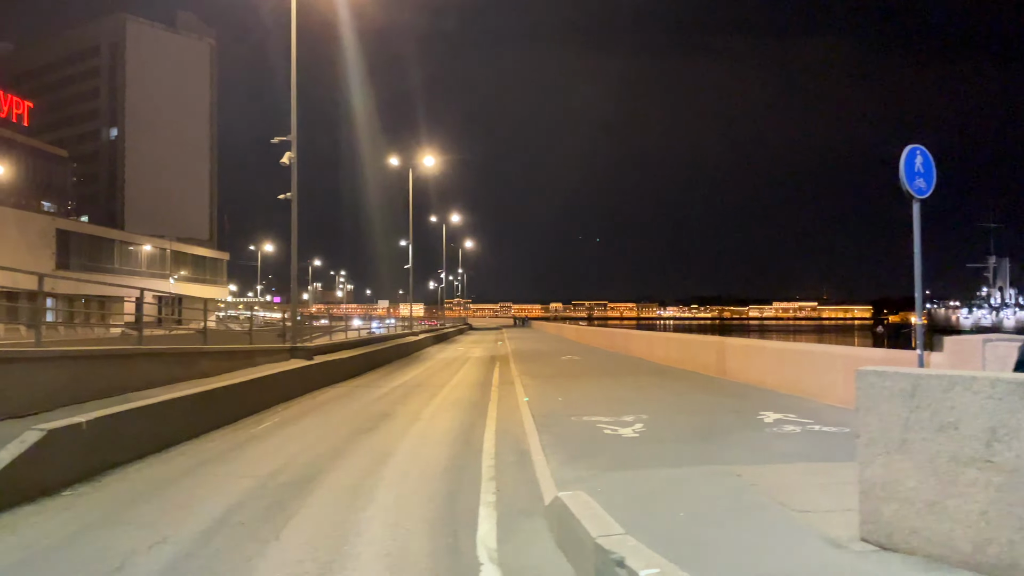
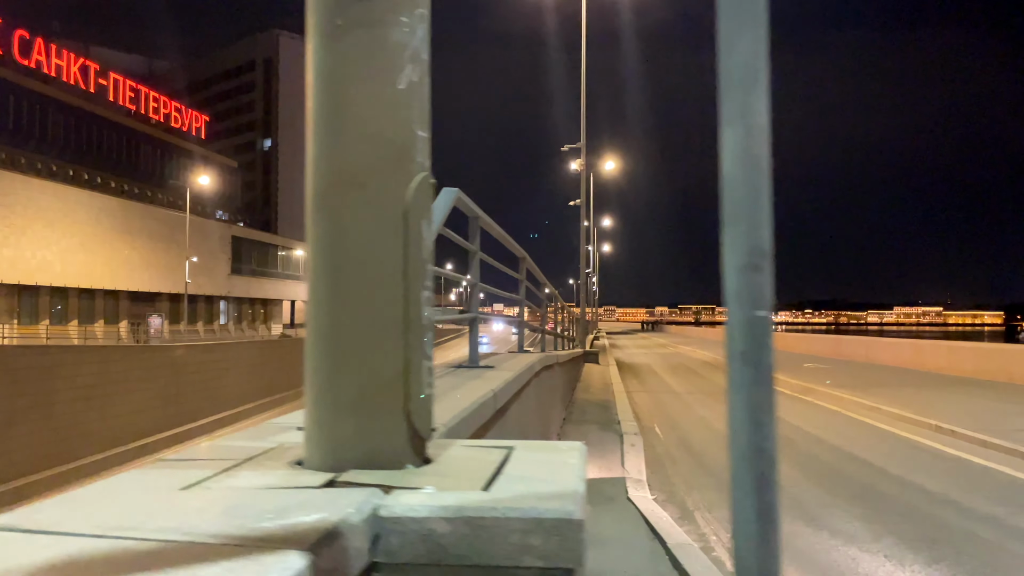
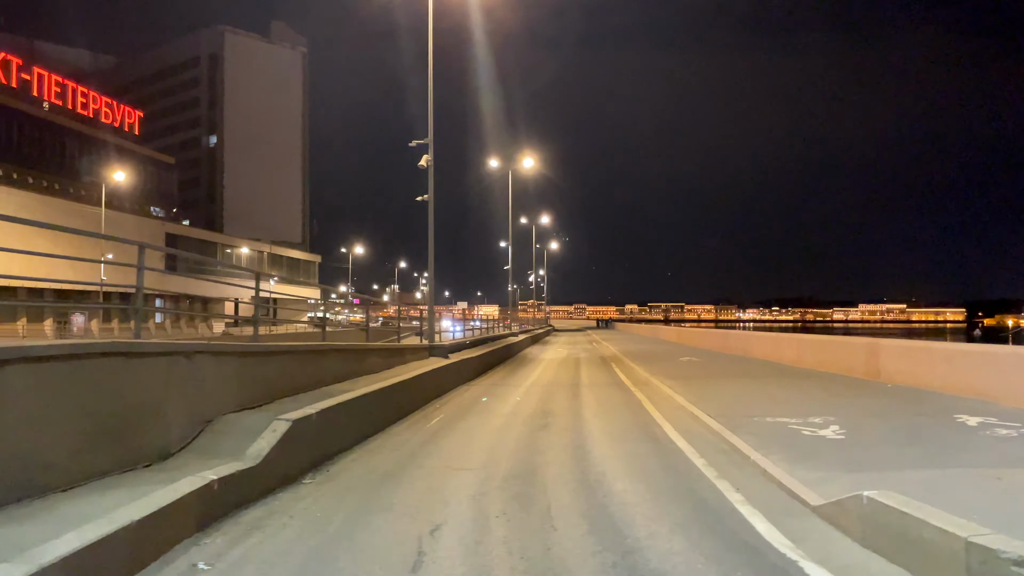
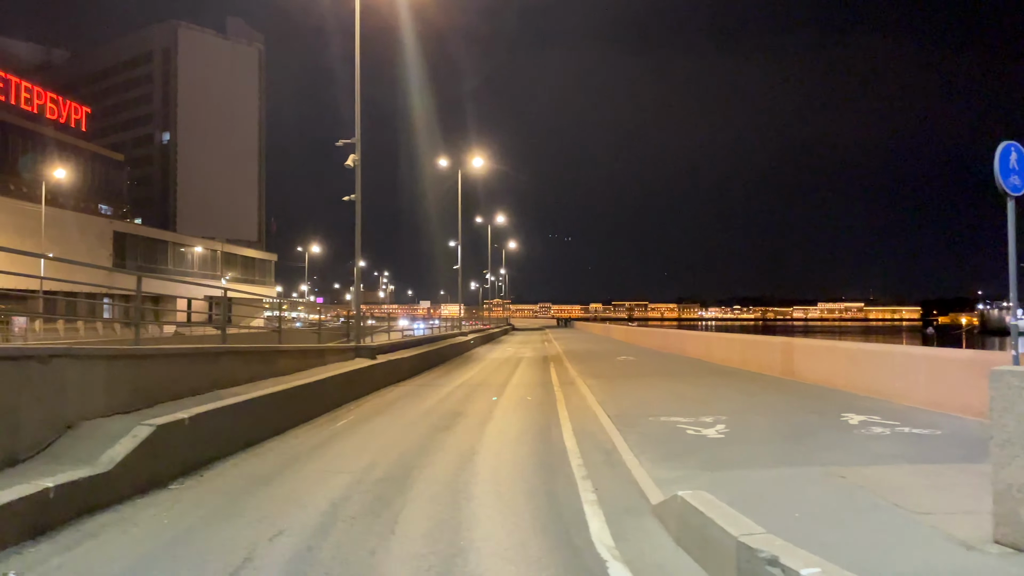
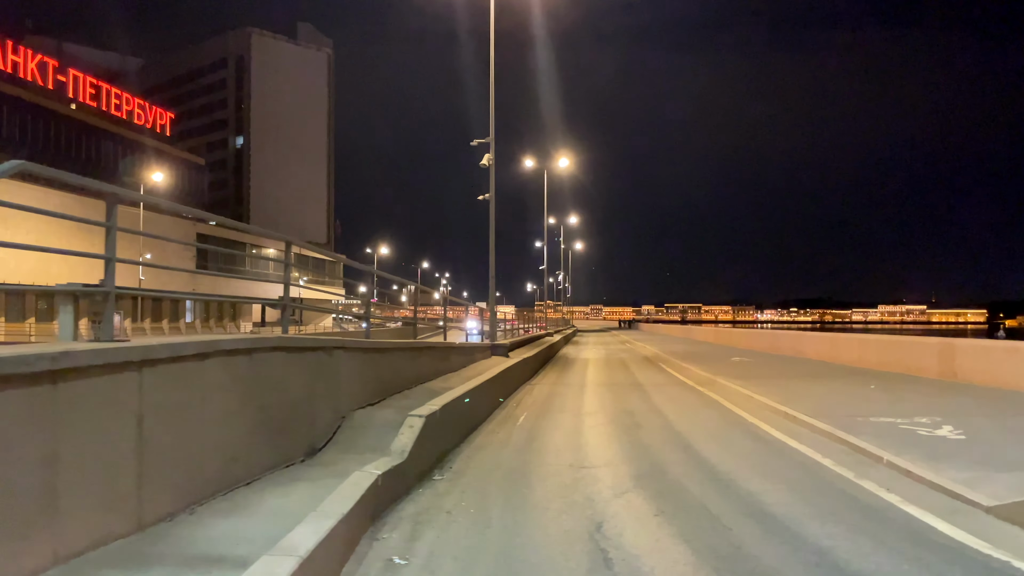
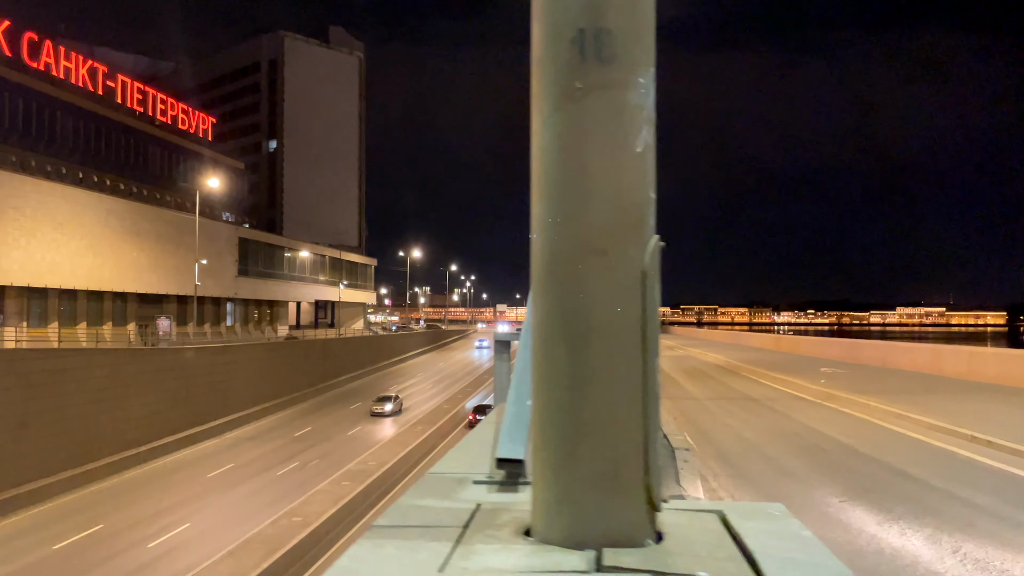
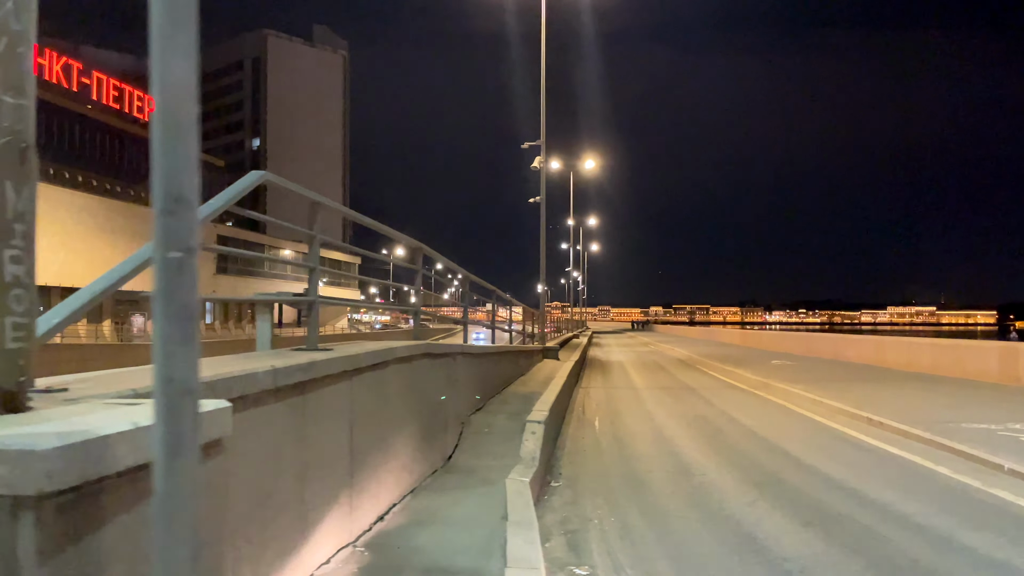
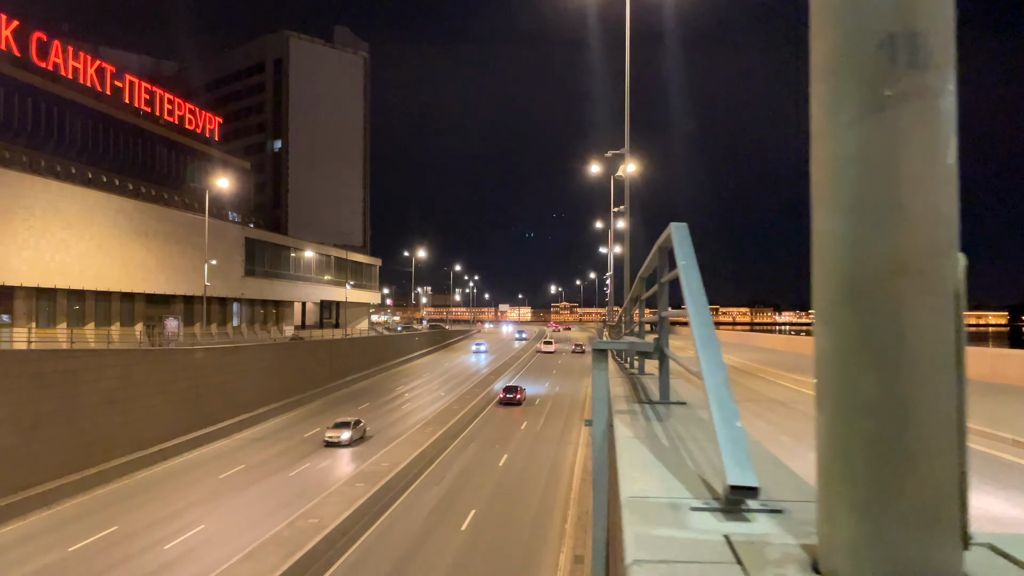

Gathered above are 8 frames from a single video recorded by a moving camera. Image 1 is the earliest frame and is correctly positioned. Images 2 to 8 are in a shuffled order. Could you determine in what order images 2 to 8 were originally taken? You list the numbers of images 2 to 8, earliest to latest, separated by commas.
4, 3, 5, 7, 2, 6, 8
